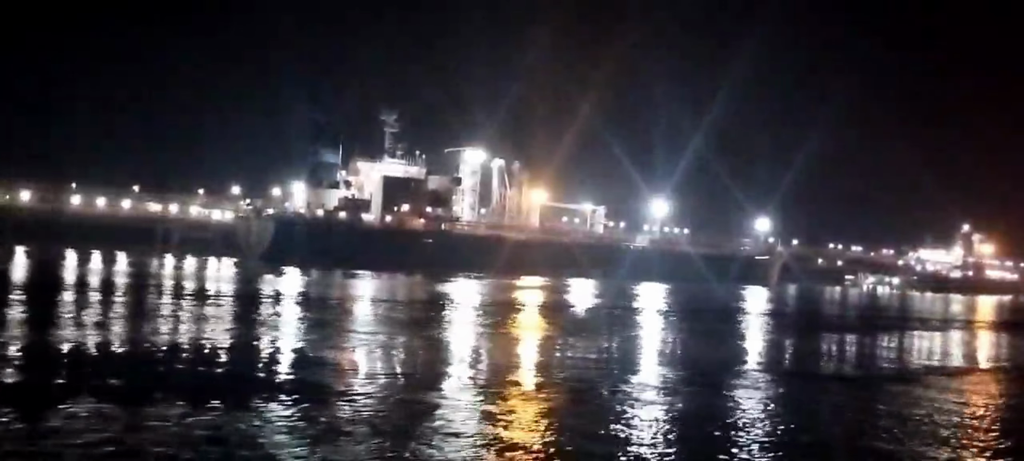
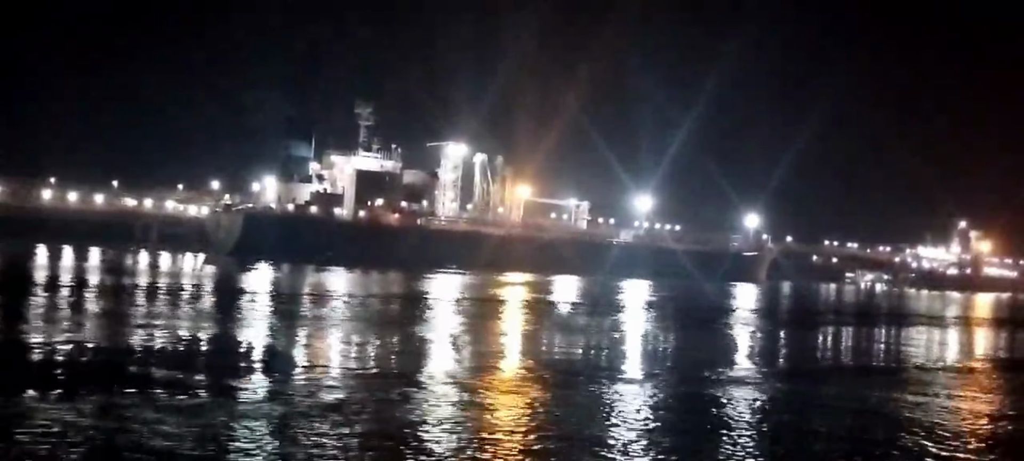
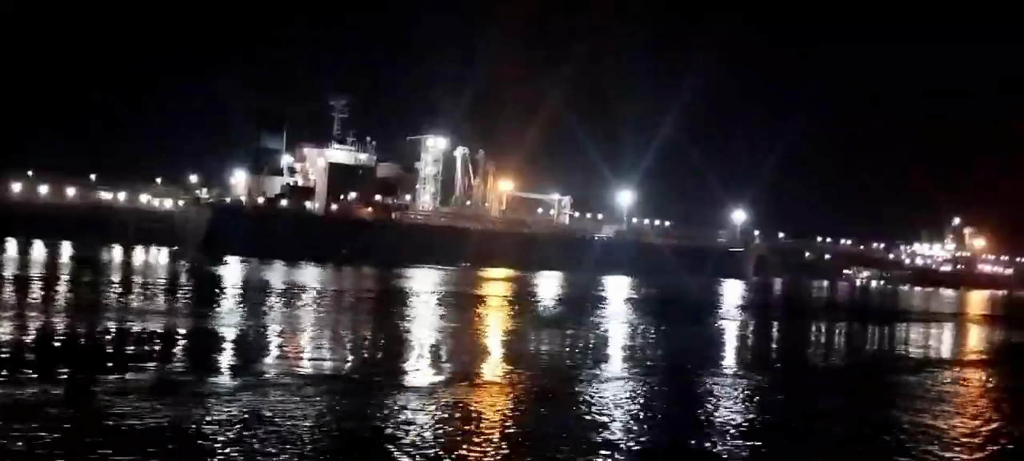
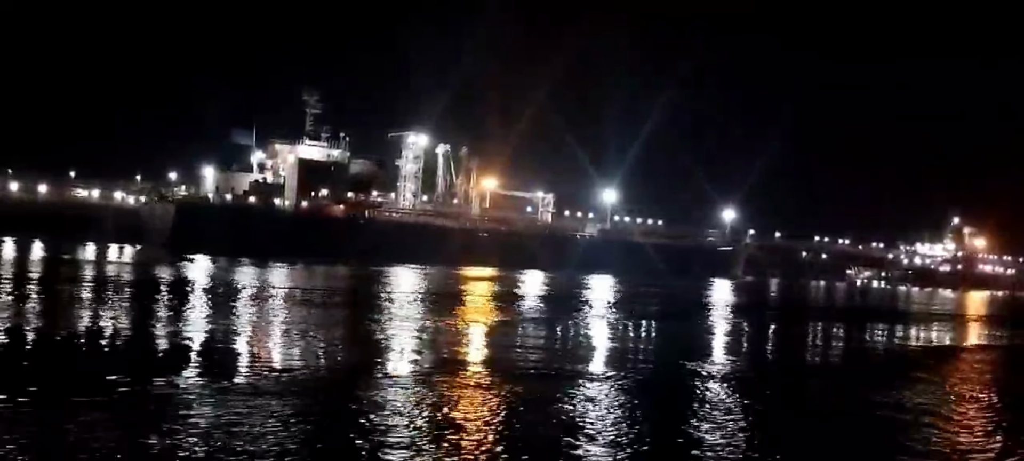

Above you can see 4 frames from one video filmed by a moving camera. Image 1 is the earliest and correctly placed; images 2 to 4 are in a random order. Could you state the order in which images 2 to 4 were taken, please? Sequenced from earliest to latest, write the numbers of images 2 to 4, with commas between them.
2, 3, 4
